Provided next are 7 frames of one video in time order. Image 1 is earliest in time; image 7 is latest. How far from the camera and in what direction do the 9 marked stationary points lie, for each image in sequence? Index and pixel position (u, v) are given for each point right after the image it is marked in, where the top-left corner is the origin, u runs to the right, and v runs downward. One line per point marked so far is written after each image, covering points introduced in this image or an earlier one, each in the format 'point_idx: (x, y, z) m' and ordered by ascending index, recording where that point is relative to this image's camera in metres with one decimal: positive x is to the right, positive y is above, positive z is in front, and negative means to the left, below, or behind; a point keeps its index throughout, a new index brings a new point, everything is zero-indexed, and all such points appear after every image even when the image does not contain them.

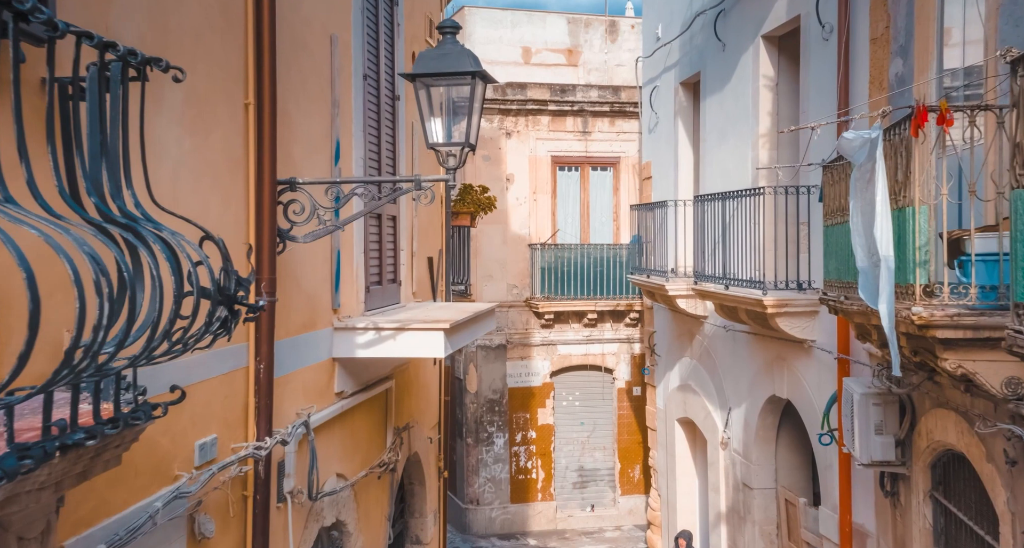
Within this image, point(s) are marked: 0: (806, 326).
0: (+2.7, -0.5, +8.3) m
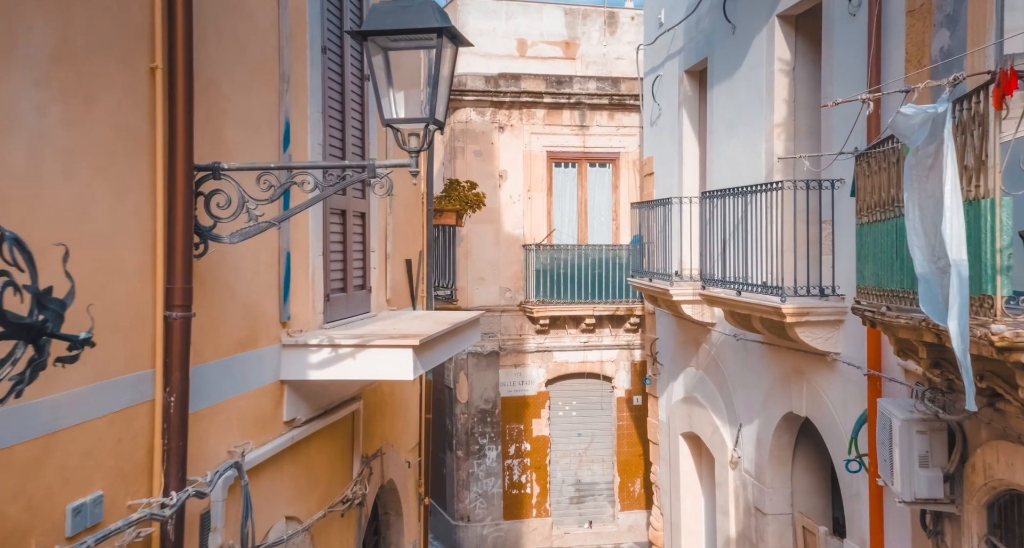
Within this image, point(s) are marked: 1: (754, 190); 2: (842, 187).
0: (+2.6, -0.5, +7.4) m
1: (+2.1, +0.7, +8.0) m
2: (+2.6, +0.7, +7.3) m
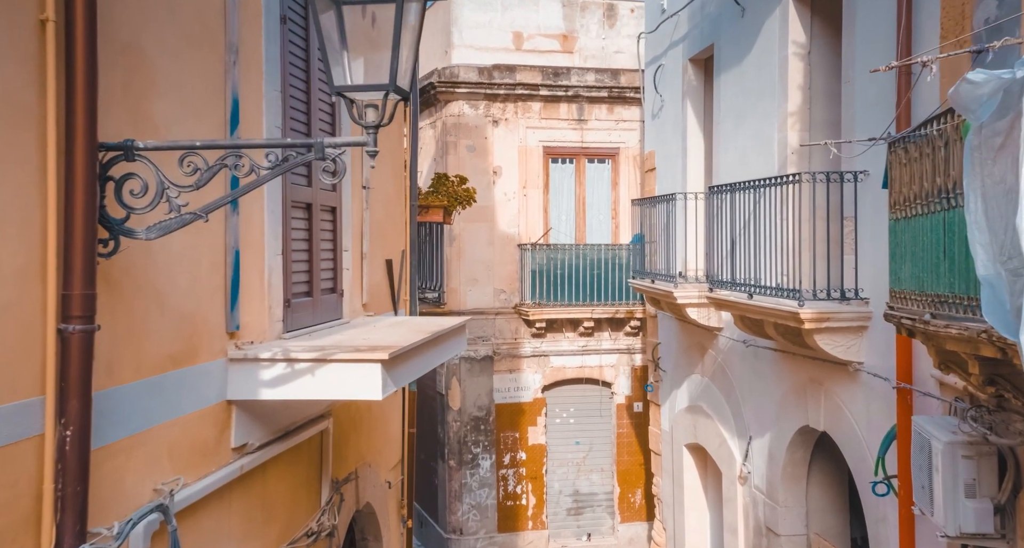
0: (+2.5, -0.5, +6.7) m
1: (+2.1, +0.7, +7.4) m
2: (+2.6, +0.7, +6.6) m
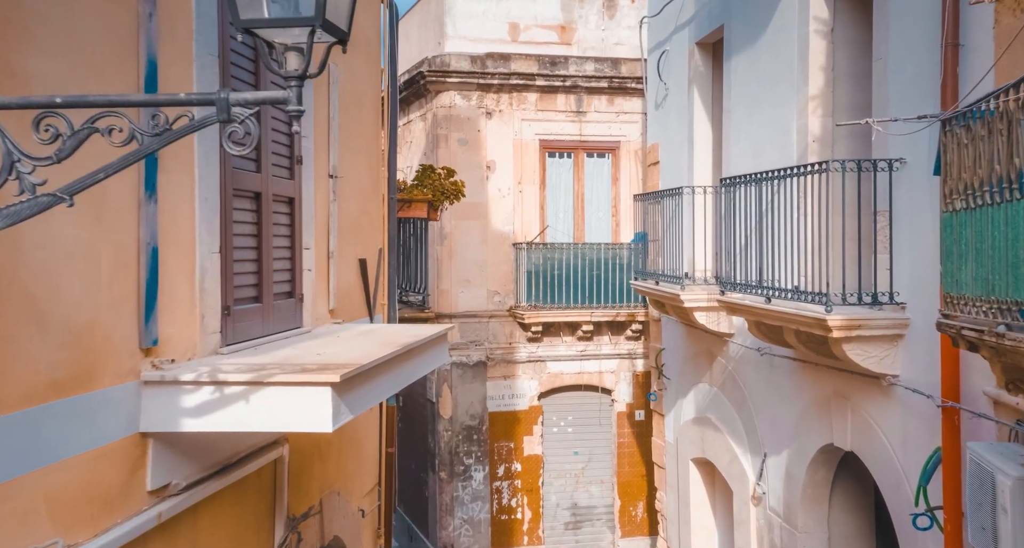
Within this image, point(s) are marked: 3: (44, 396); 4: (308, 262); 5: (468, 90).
0: (+2.4, -0.5, +5.9) m
1: (+2.0, +0.7, +6.6) m
2: (+2.5, +0.7, +5.8) m
3: (-1.4, -0.4, +2.8) m
4: (-1.1, +0.1, +5.0) m
5: (-0.6, +2.6, +12.9) m
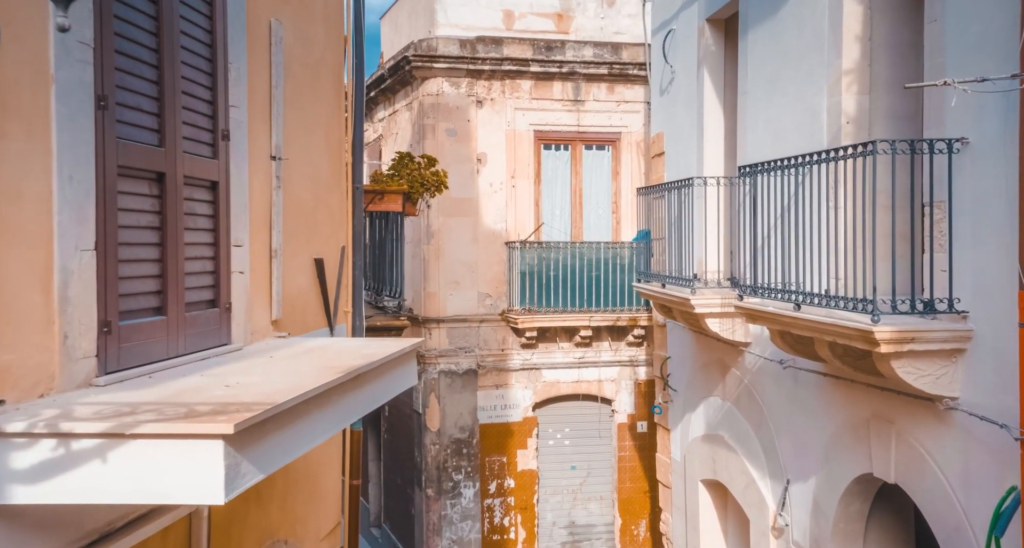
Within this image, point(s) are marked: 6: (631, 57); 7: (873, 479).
0: (+2.3, -0.5, +4.9) m
1: (+1.9, +0.7, +5.6) m
2: (+2.4, +0.7, +4.9) m
3: (-1.5, -0.4, +1.8) m
4: (-1.2, +0.1, +4.1) m
5: (-0.7, +2.6, +11.9) m
6: (+1.6, +2.9, +12.3) m
7: (+2.4, -1.4, +6.0) m
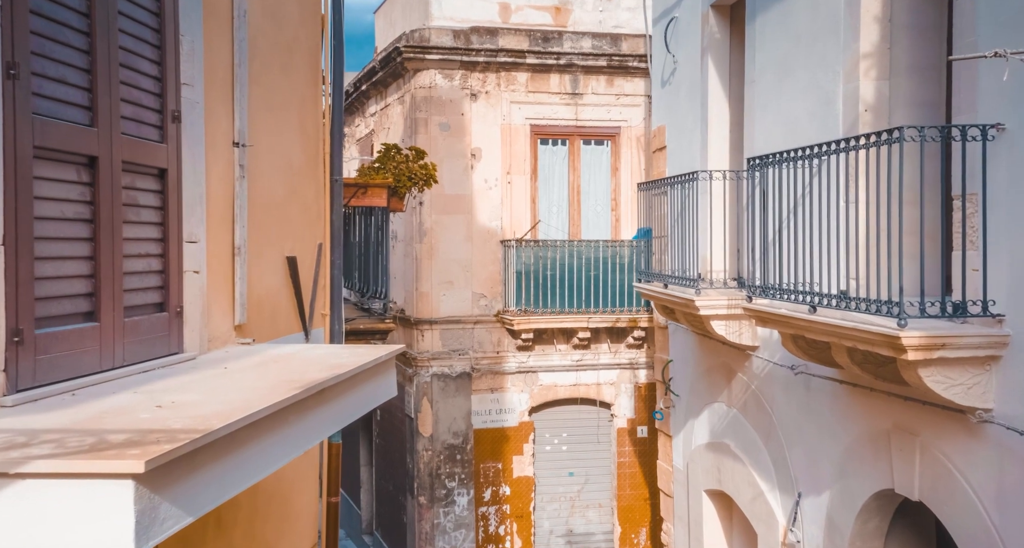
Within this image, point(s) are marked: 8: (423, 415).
0: (+2.3, -0.5, +4.5) m
1: (+1.9, +0.7, +5.2) m
2: (+2.4, +0.7, +4.4) m
3: (-1.5, -0.4, +1.4) m
4: (-1.3, +0.1, +3.6) m
5: (-0.8, +2.6, +11.5) m
6: (+1.6, +3.0, +11.9) m
7: (+2.3, -1.3, +5.6) m
8: (-1.1, -1.8, +11.5) m
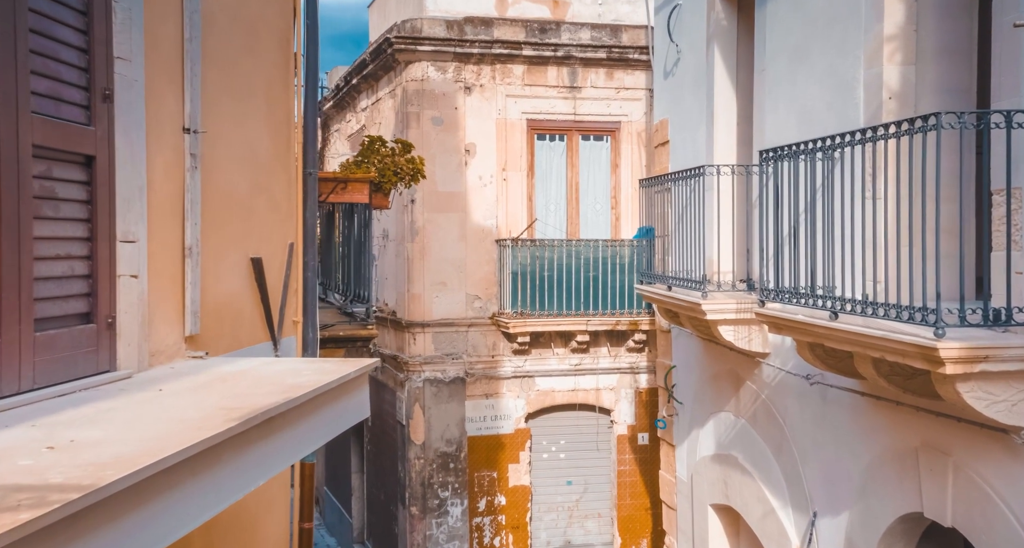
0: (+2.2, -0.6, +4.0) m
1: (+1.8, +0.7, +4.7) m
2: (+2.3, +0.6, +3.9) m
3: (-1.6, -0.4, +0.9) m
4: (-1.3, 0.0, +3.1) m
5: (-0.8, +2.6, +11.0) m
6: (+1.5, +2.9, +11.4) m
7: (+2.3, -1.4, +5.1) m
8: (-1.2, -1.8, +11.0) m
